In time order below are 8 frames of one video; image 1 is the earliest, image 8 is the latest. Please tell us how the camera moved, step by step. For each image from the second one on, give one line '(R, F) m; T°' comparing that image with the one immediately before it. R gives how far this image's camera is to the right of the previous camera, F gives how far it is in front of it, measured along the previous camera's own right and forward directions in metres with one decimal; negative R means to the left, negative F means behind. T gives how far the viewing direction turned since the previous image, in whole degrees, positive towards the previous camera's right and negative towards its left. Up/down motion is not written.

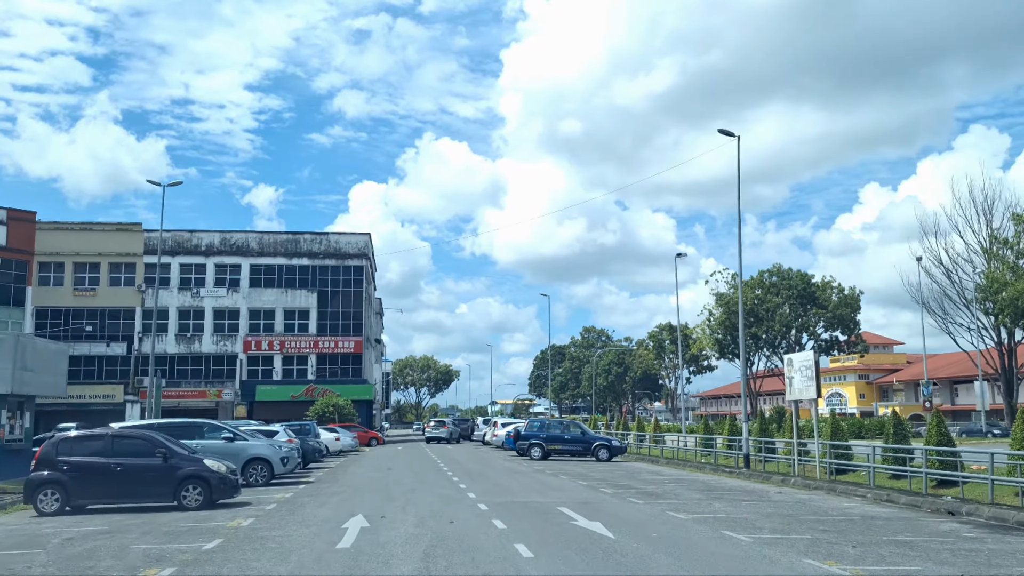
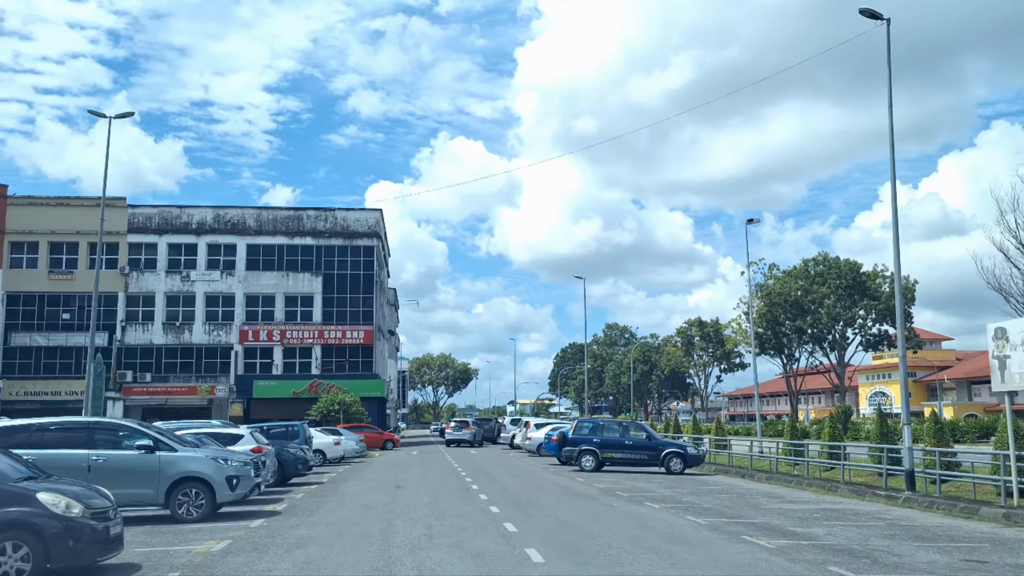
(-1.0, +8.7) m; -1°
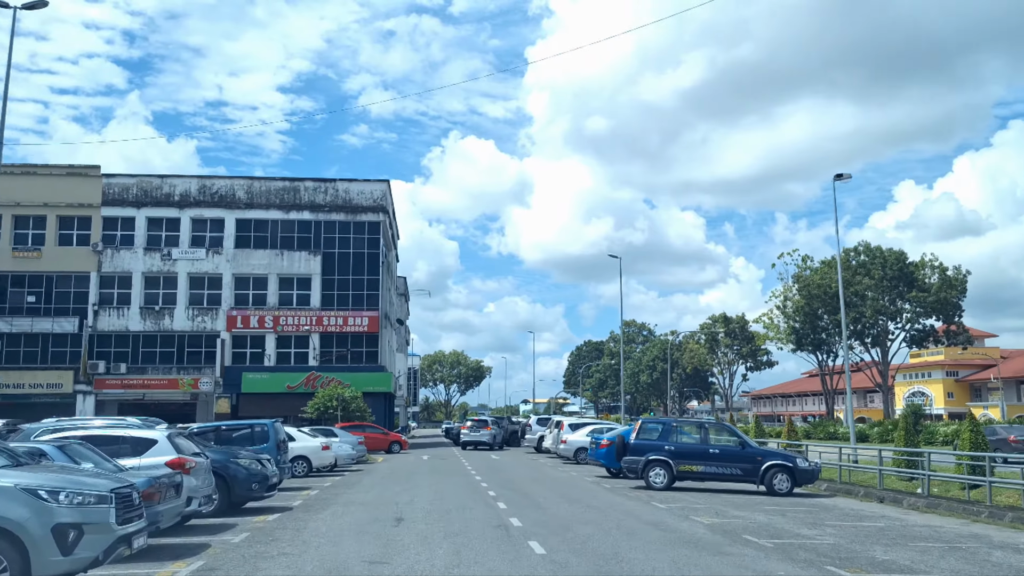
(-0.9, +8.0) m; -1°
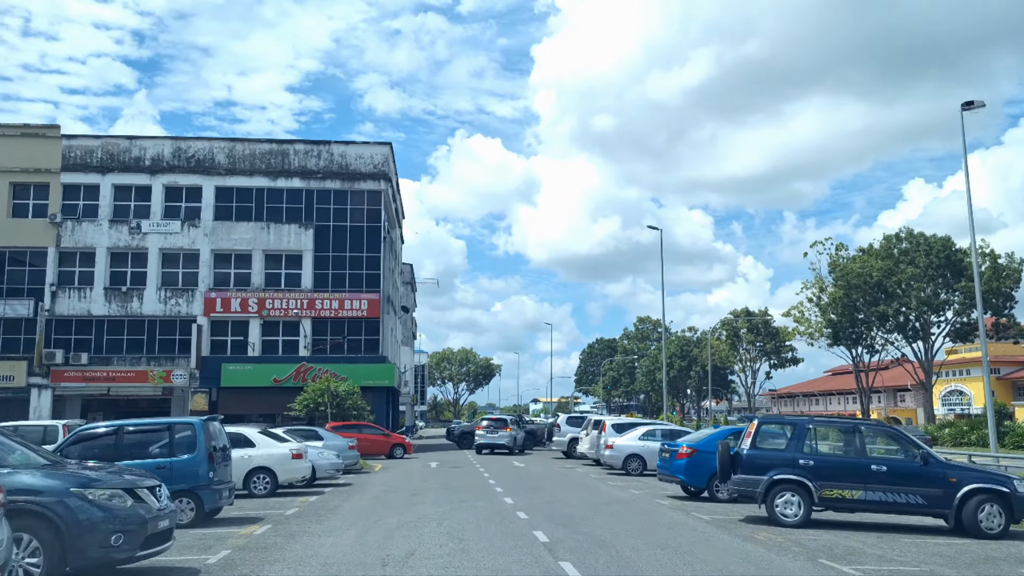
(-0.8, +7.8) m; 0°
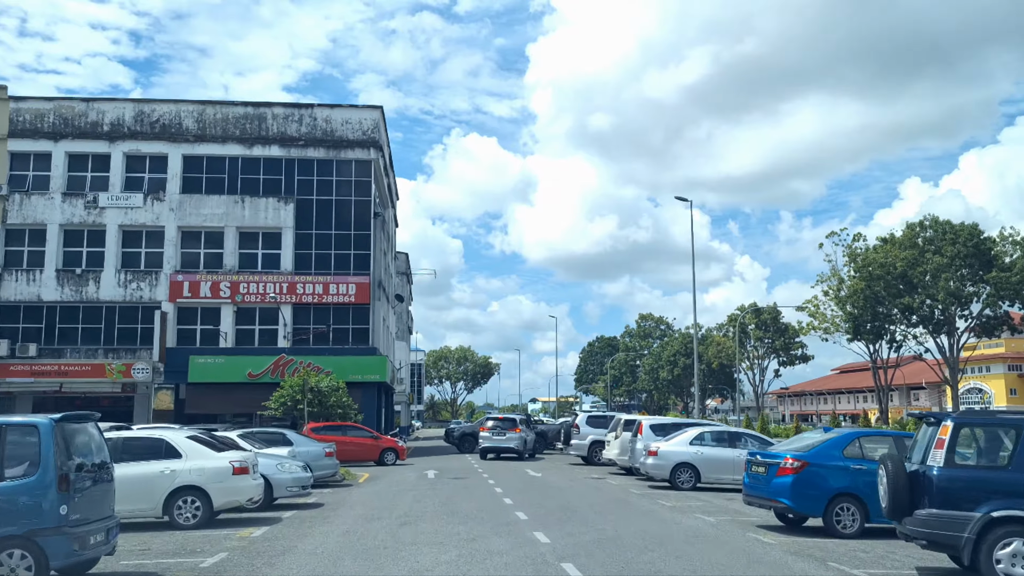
(-0.5, +5.9) m; 0°
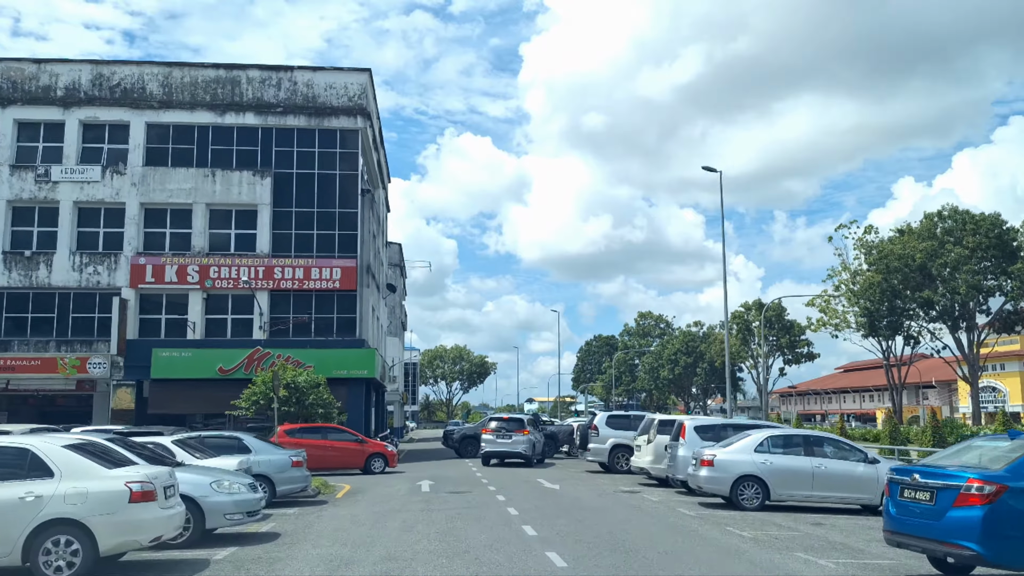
(-0.4, +4.8) m; 0°
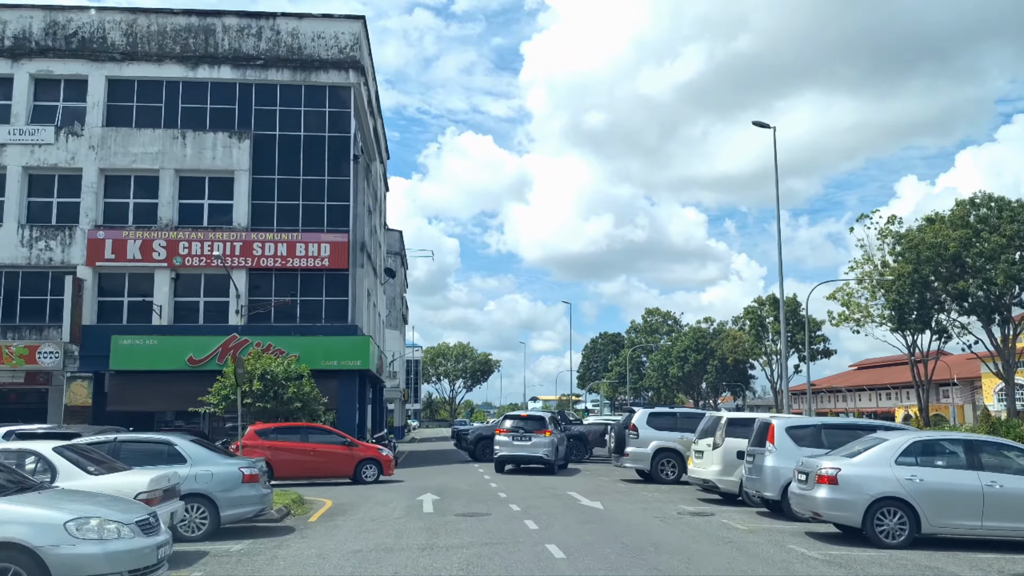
(-0.5, +5.2) m; 0°
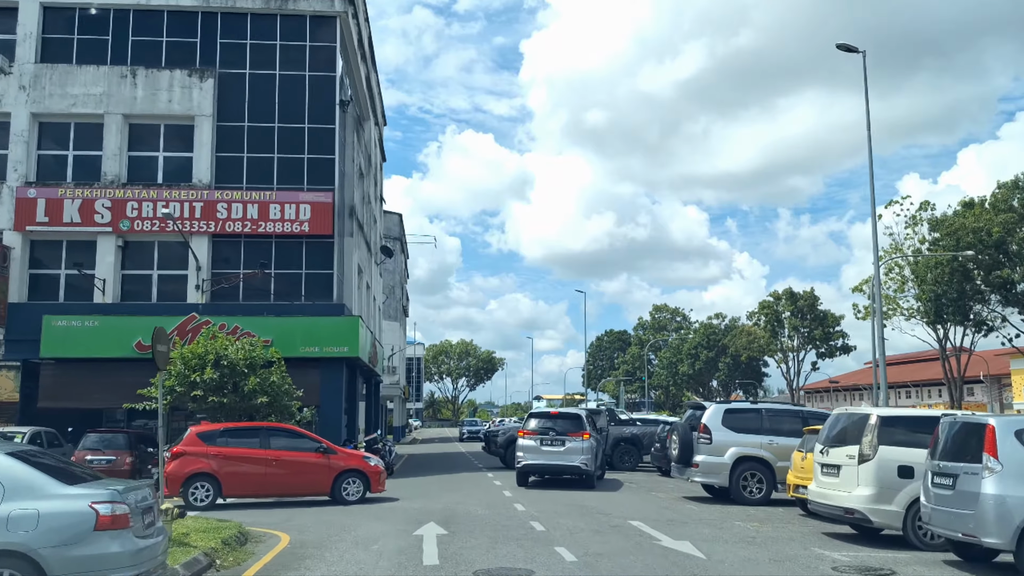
(-0.6, +6.0) m; 0°
